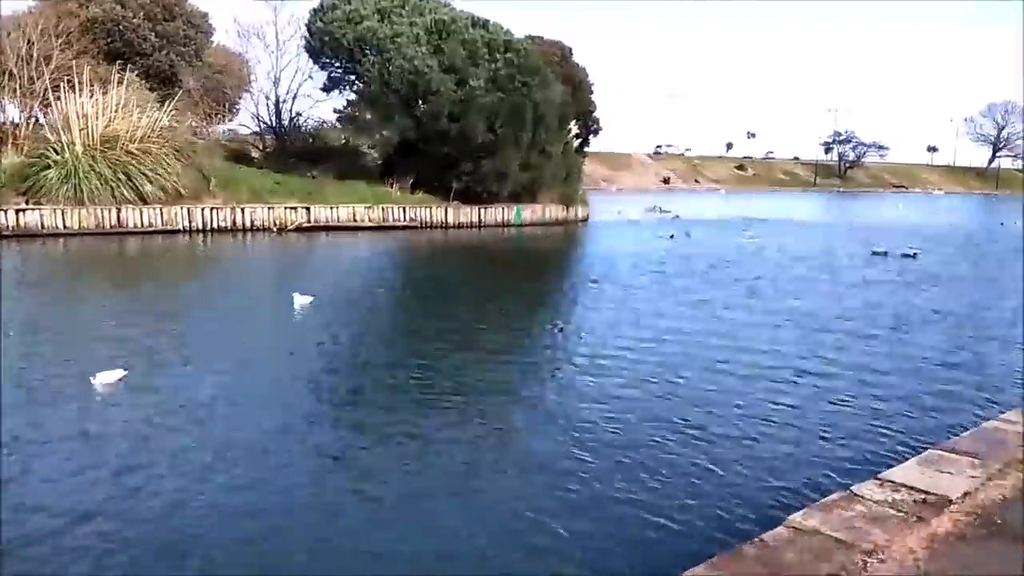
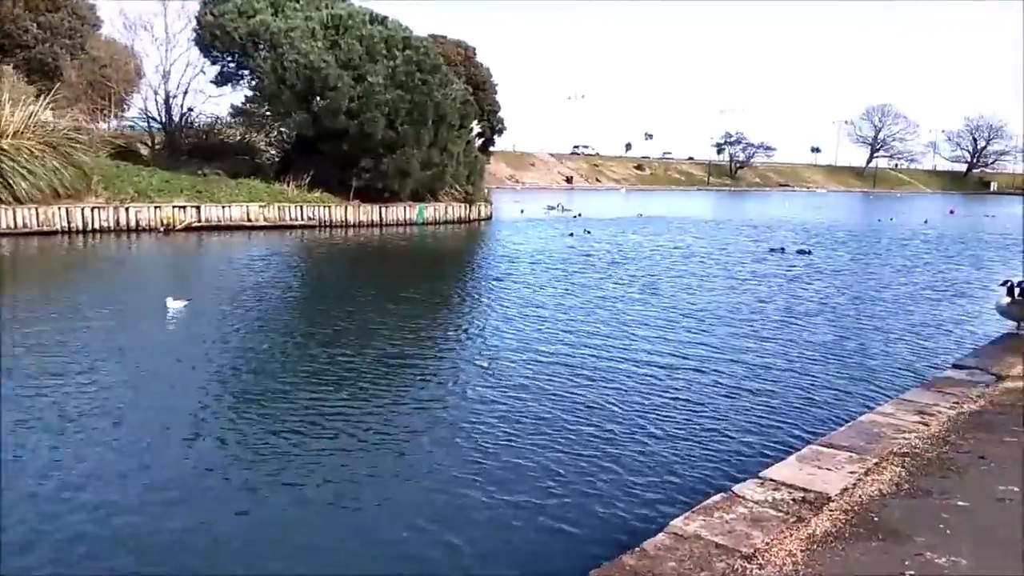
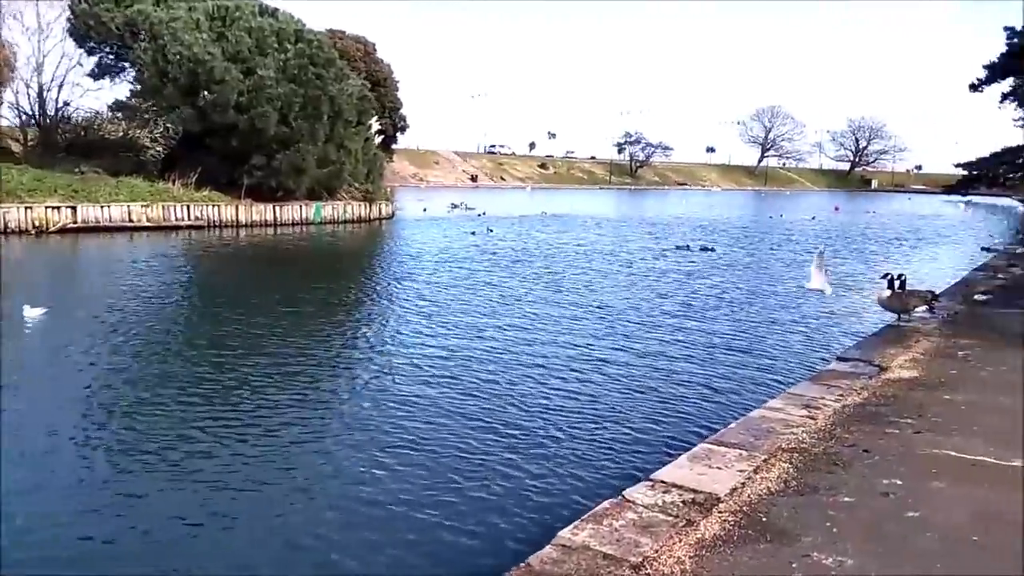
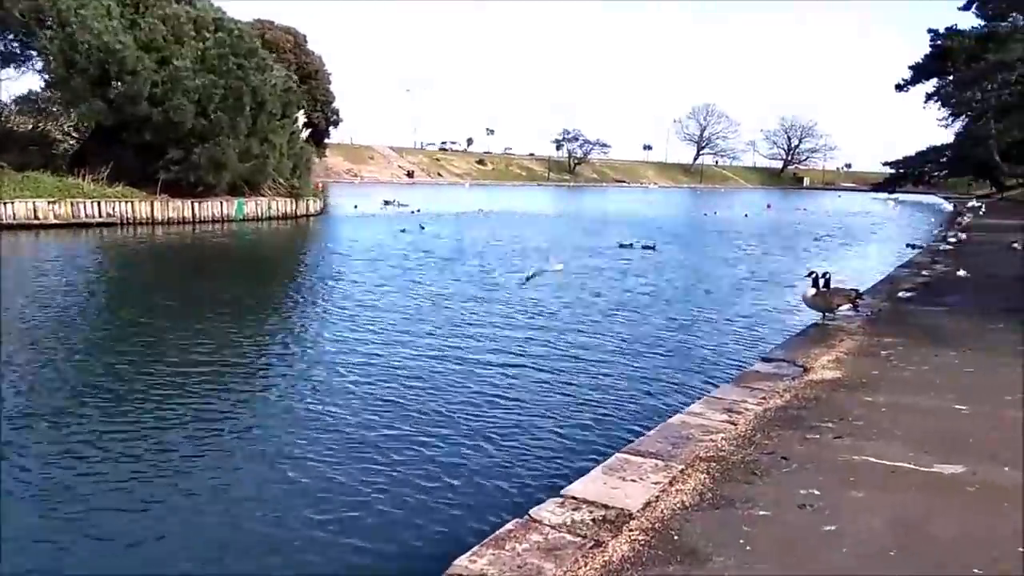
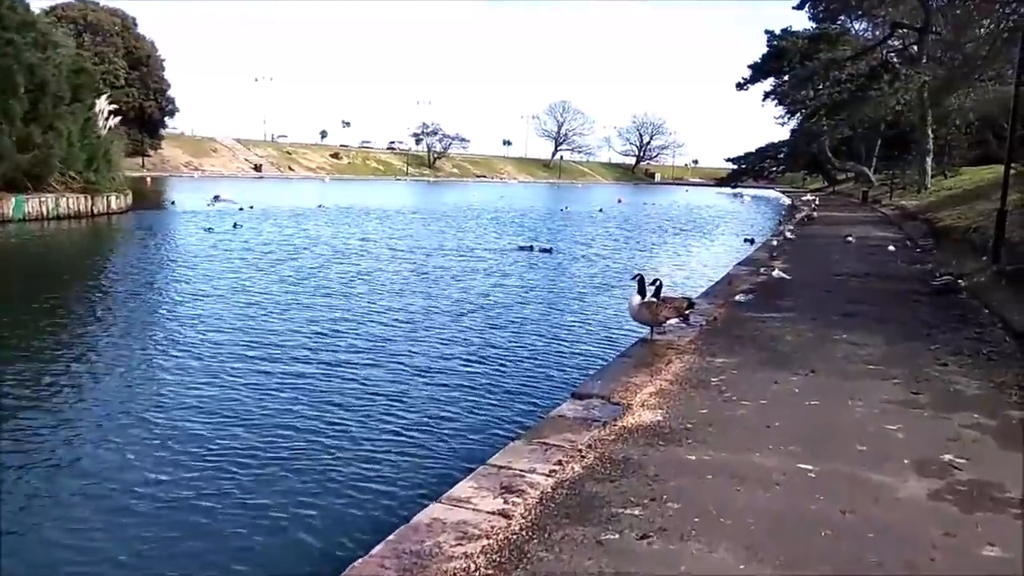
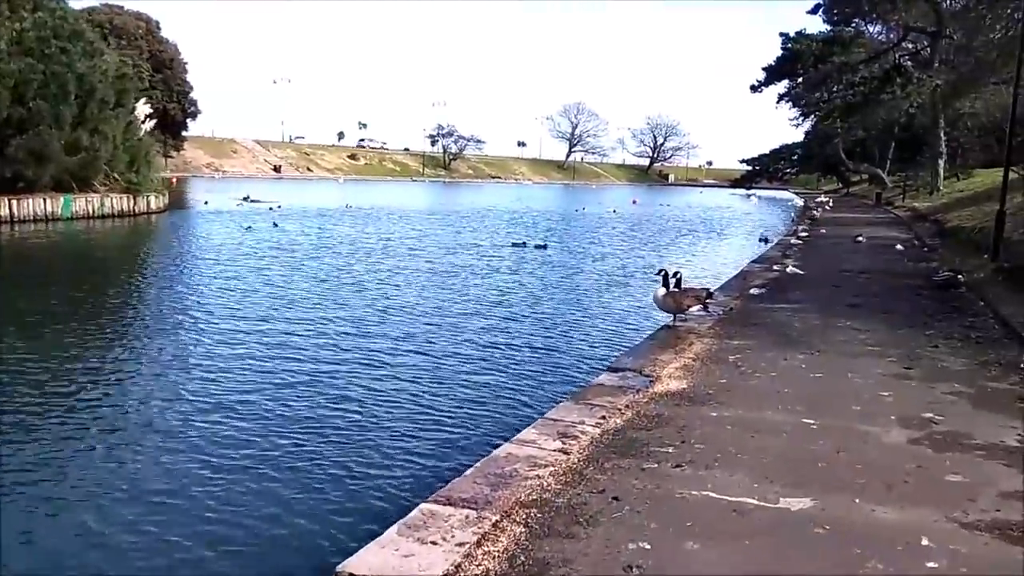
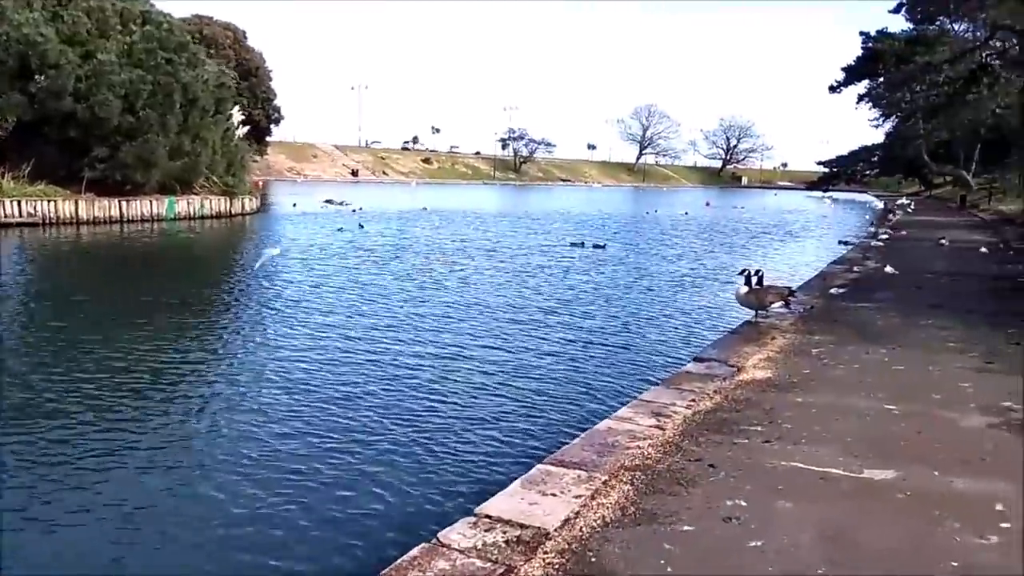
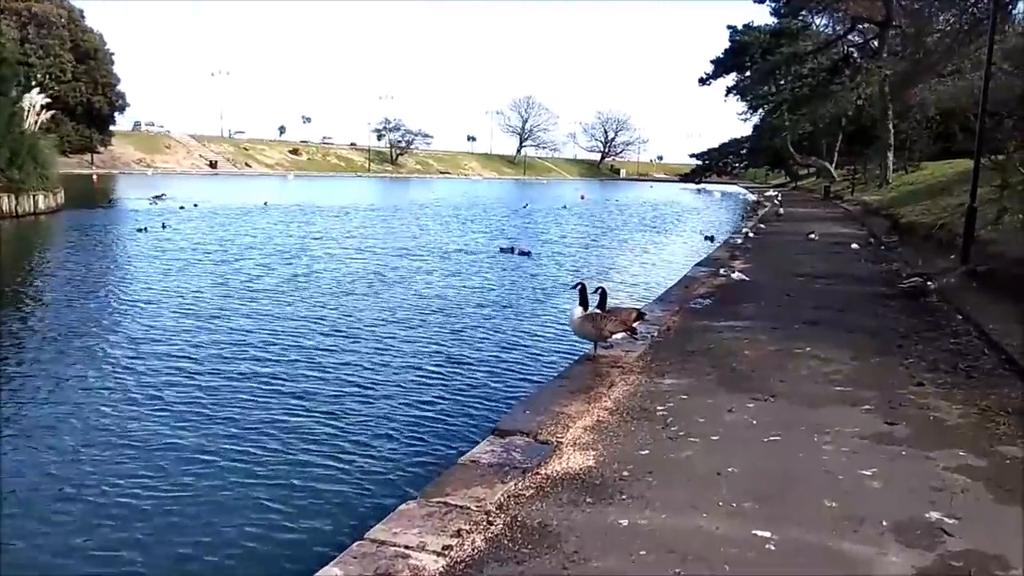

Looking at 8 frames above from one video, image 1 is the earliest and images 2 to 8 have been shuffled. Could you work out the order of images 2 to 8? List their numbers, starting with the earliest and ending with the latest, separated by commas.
2, 3, 4, 7, 6, 5, 8
